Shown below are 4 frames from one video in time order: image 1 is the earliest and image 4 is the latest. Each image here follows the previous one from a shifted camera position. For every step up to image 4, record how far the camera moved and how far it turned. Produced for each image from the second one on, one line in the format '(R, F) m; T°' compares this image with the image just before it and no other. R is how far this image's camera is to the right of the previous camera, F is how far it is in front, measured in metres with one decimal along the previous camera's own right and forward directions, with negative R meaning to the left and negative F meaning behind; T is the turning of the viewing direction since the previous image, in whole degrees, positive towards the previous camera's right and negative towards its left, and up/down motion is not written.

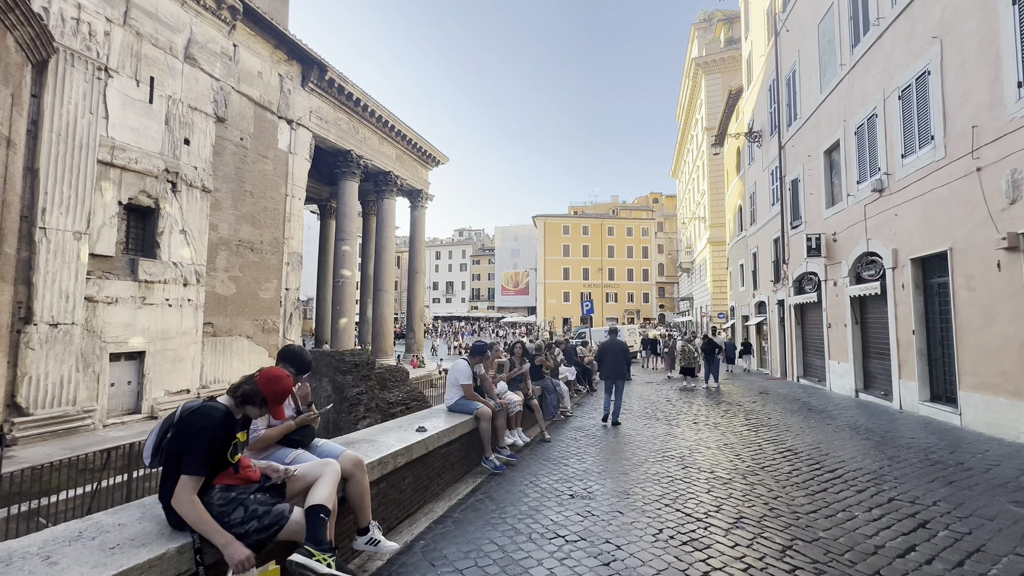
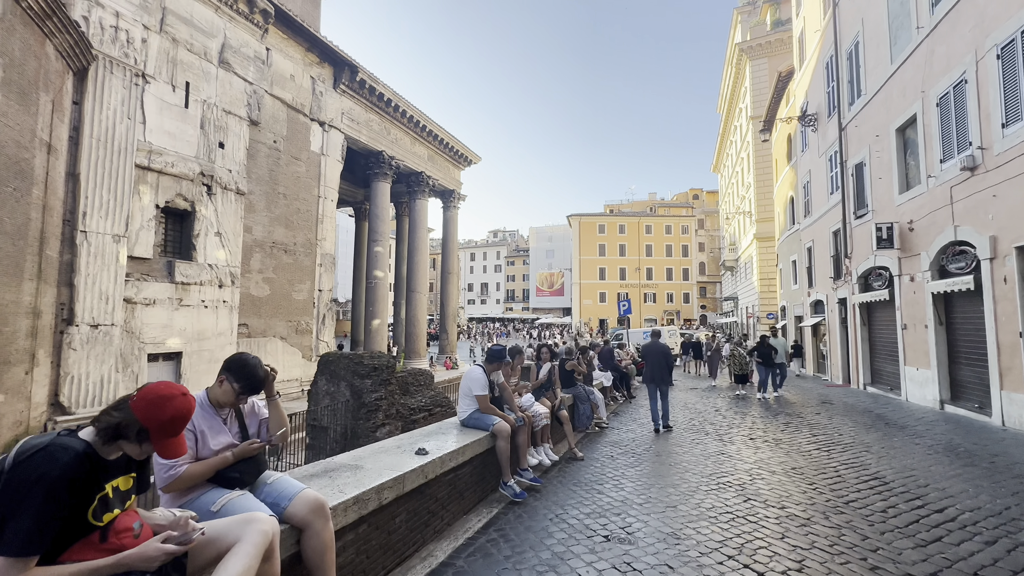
(+0.1, +0.5) m; -5°
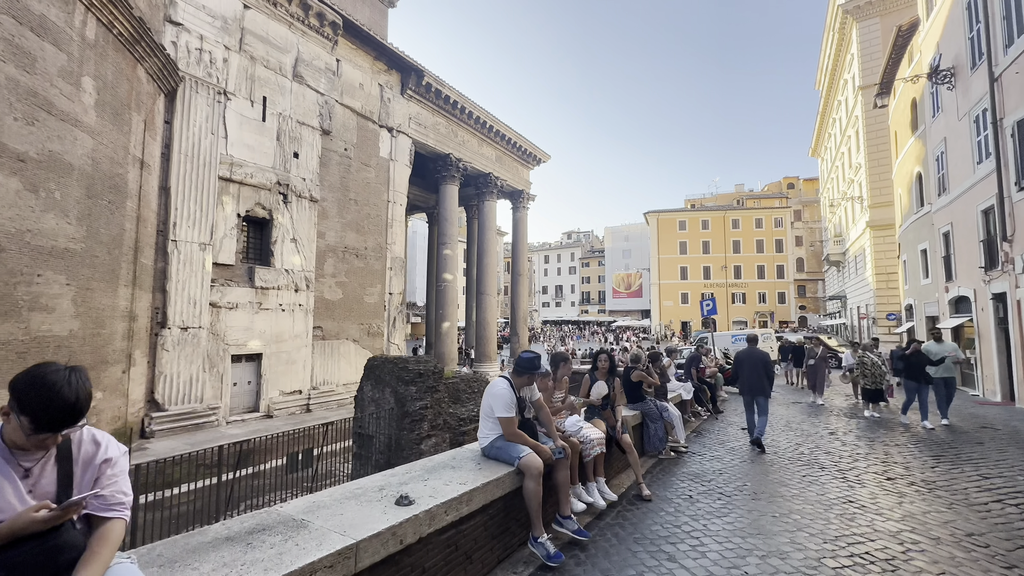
(+0.2, +0.7) m; -10°
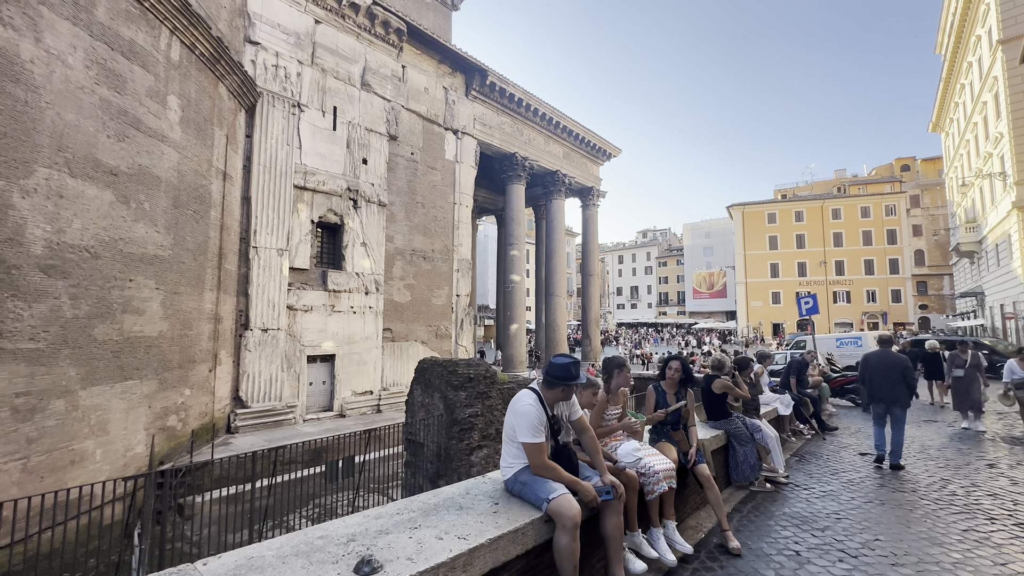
(+0.2, +0.6) m; -9°
